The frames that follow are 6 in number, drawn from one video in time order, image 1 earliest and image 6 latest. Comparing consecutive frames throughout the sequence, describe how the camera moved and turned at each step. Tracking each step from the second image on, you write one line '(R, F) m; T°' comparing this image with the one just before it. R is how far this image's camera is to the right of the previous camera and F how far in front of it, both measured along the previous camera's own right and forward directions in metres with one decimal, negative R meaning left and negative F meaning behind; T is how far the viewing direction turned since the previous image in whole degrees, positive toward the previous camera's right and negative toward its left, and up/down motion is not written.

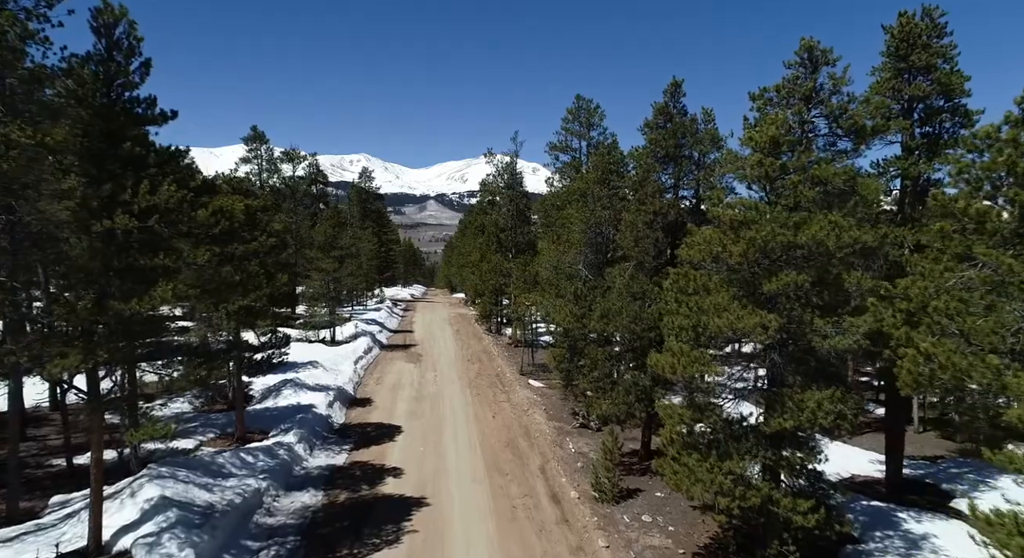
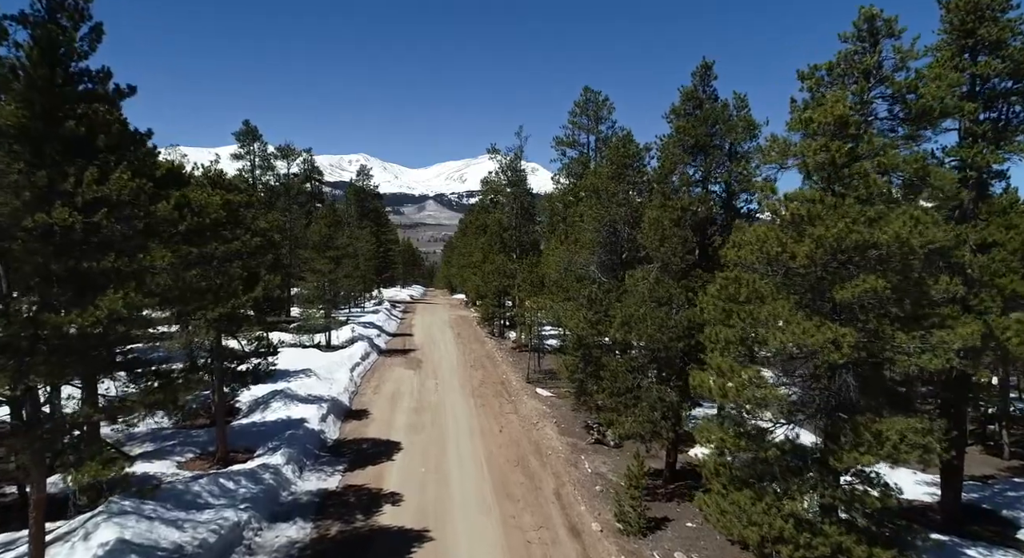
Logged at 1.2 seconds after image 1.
(-0.3, +1.7) m; 0°
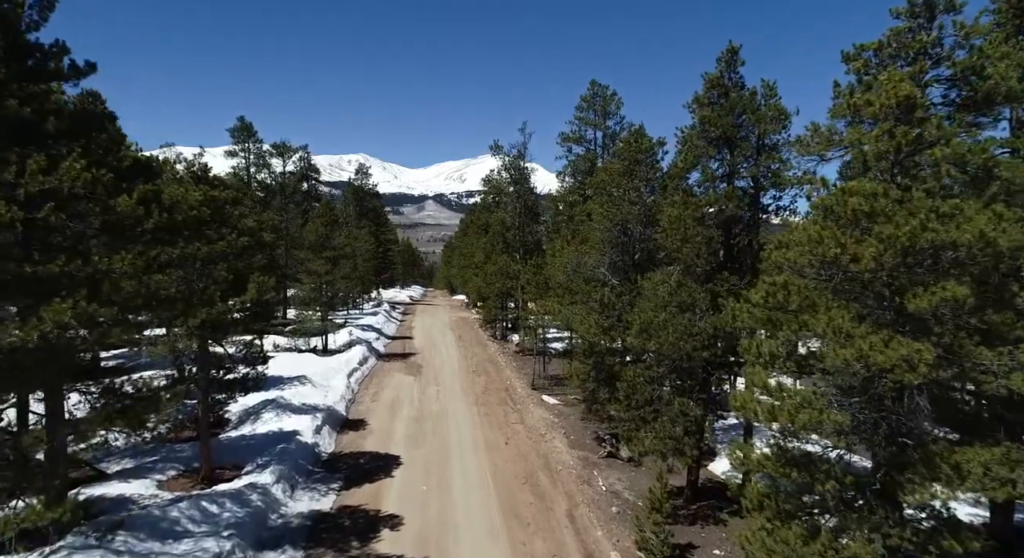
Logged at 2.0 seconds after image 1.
(-0.2, +1.2) m; 0°
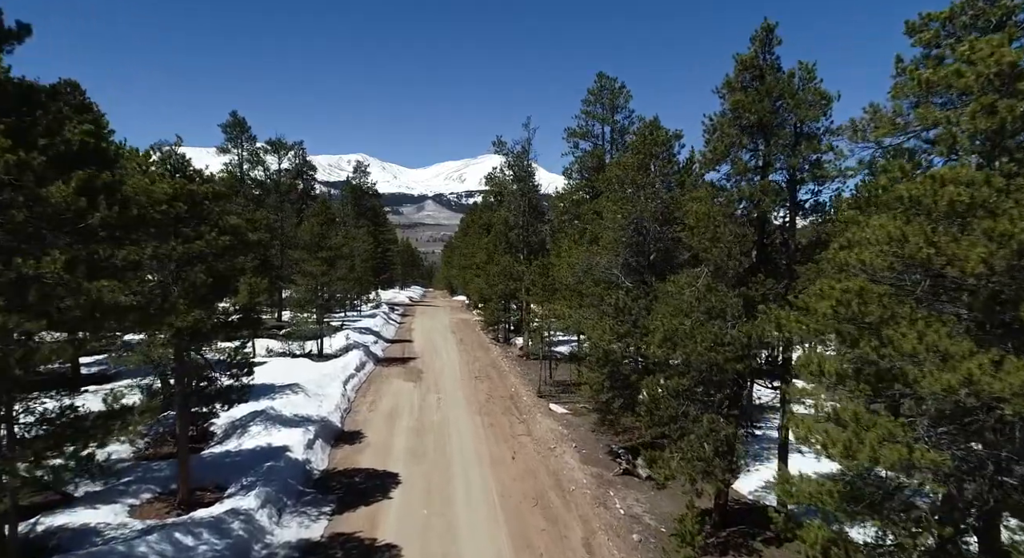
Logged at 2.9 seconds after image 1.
(-0.2, +1.4) m; 0°
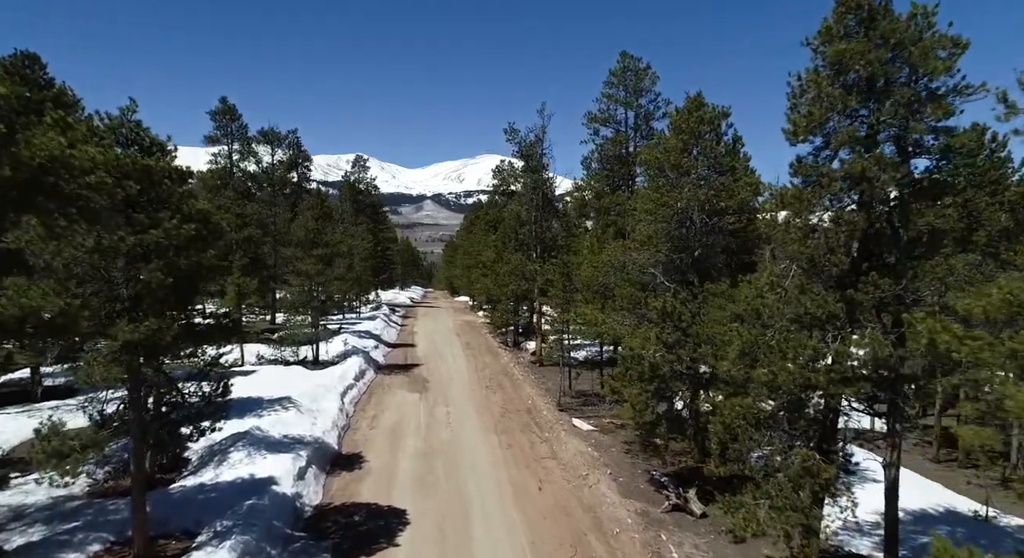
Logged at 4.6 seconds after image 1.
(-0.7, +2.7) m; 0°
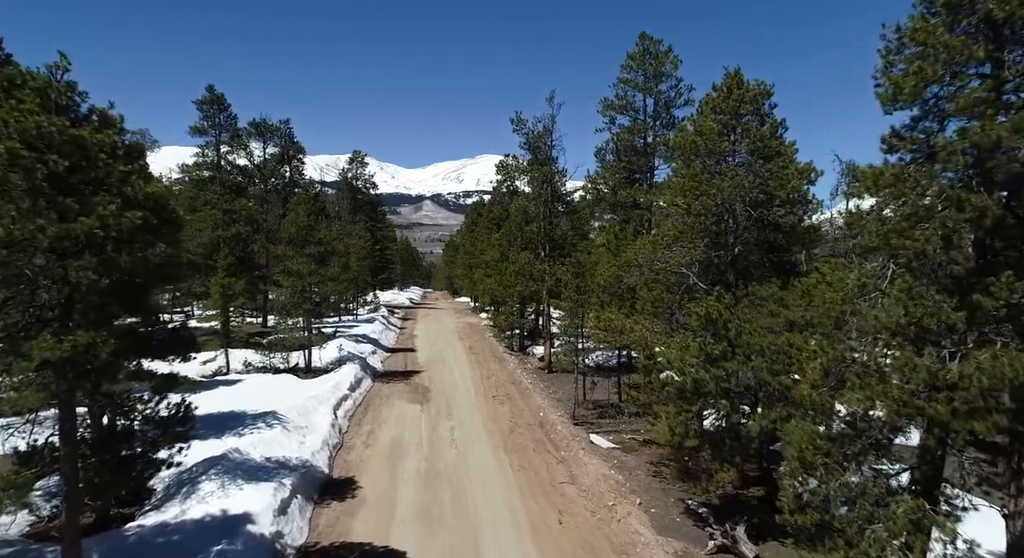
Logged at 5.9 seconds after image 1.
(-0.4, +2.1) m; 0°
